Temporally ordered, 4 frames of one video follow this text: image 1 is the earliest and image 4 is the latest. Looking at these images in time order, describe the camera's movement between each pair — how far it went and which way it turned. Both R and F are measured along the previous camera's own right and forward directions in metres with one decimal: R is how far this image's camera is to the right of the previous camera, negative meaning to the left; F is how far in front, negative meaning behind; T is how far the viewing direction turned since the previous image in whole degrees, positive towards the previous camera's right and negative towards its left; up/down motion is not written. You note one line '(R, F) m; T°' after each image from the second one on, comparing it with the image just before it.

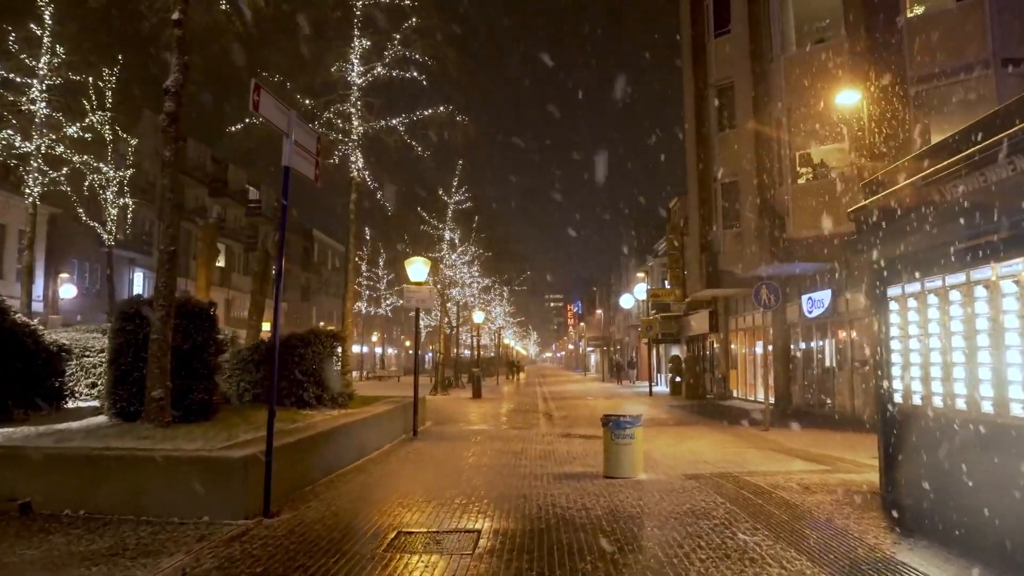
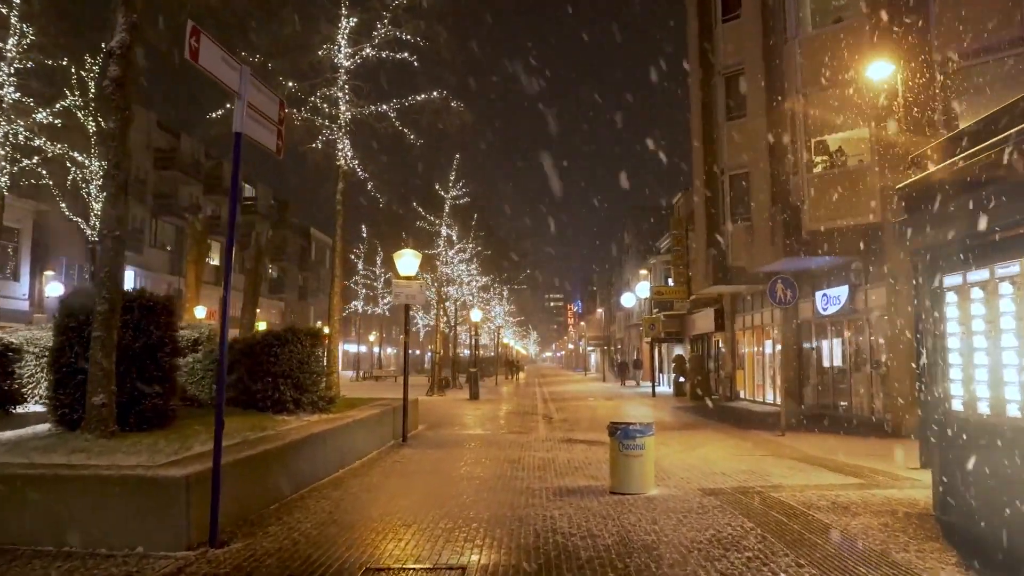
(+0.1, +1.2) m; 0°
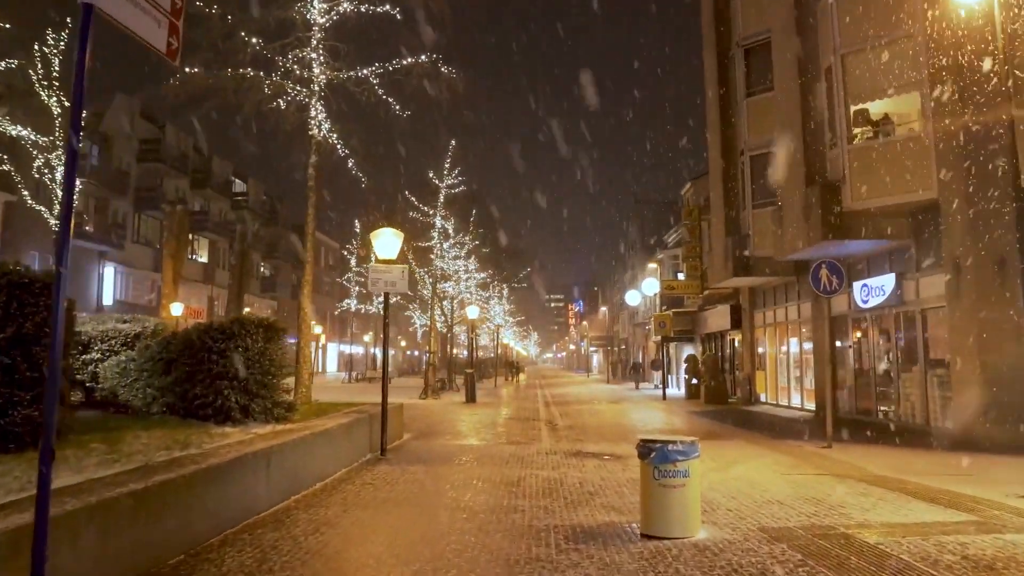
(0.0, +2.4) m; 0°
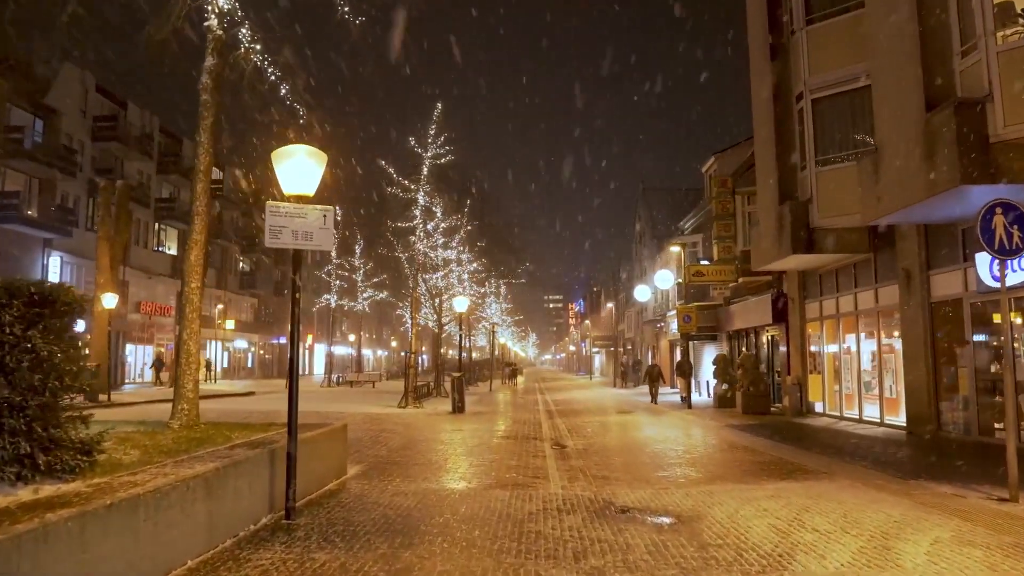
(+0.1, +5.2) m; 0°
